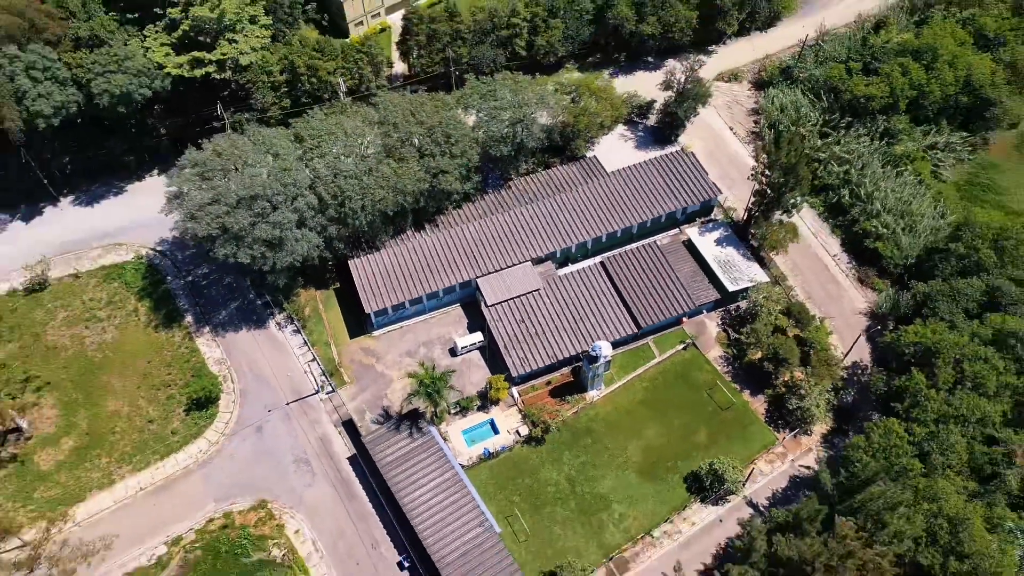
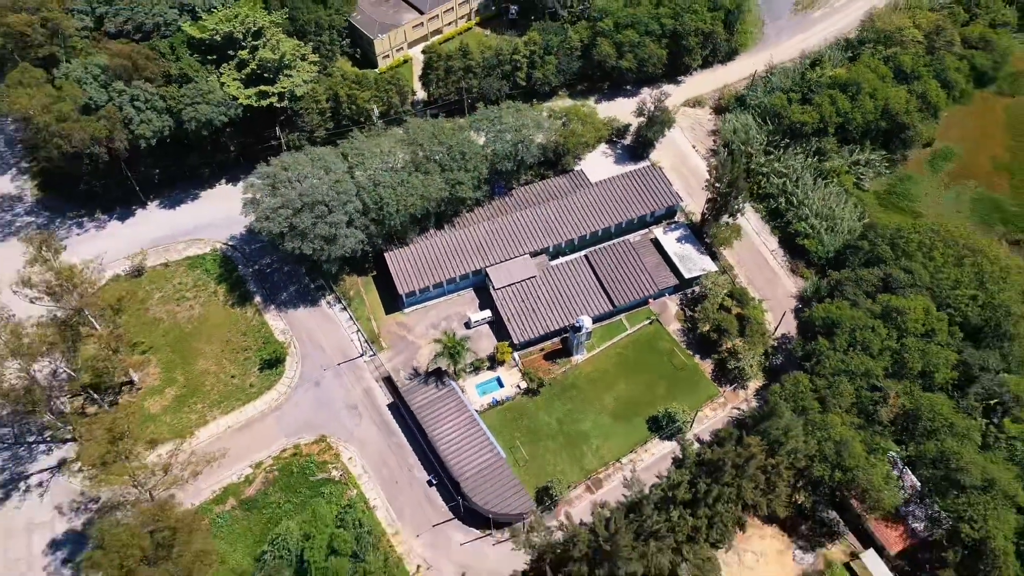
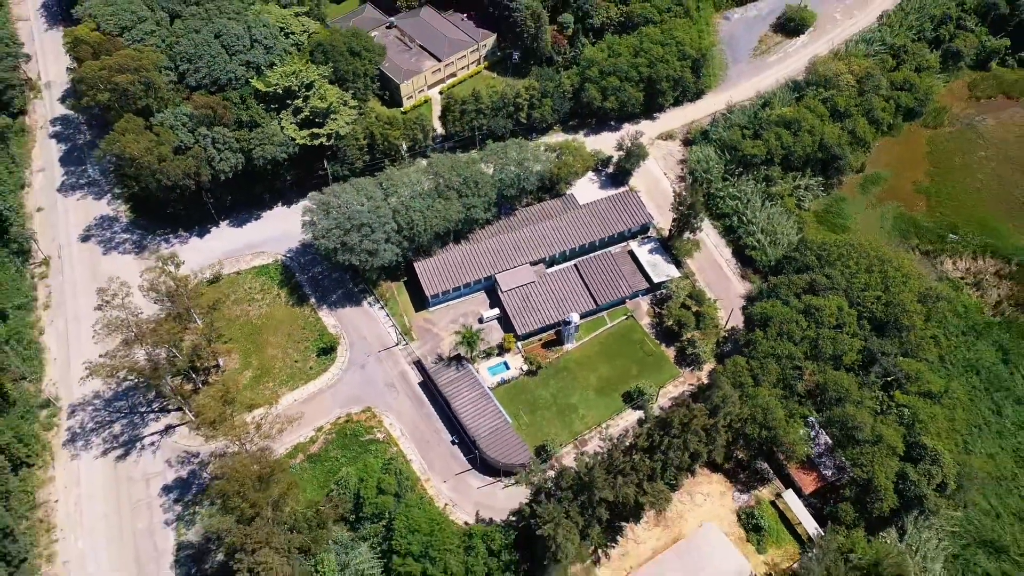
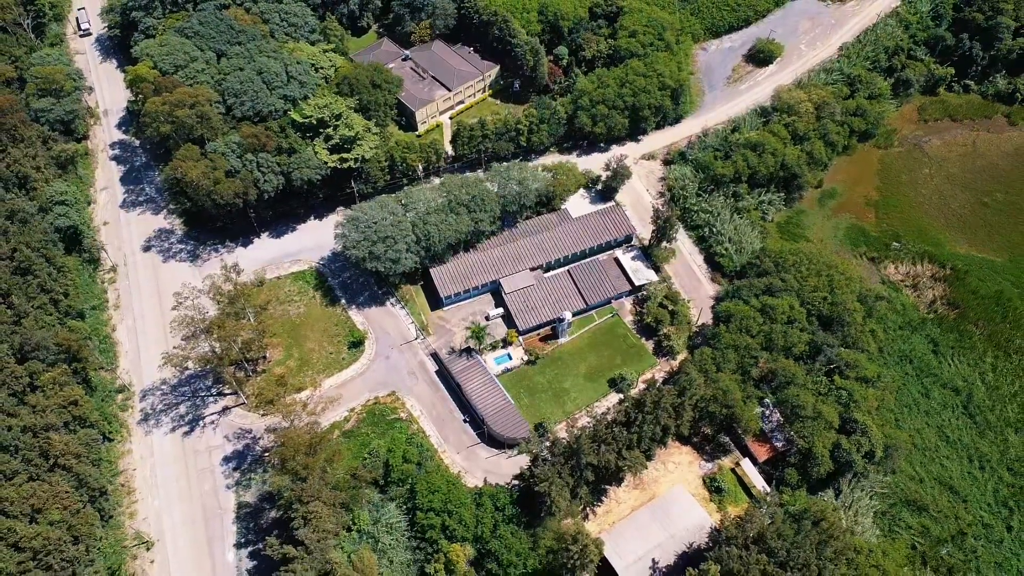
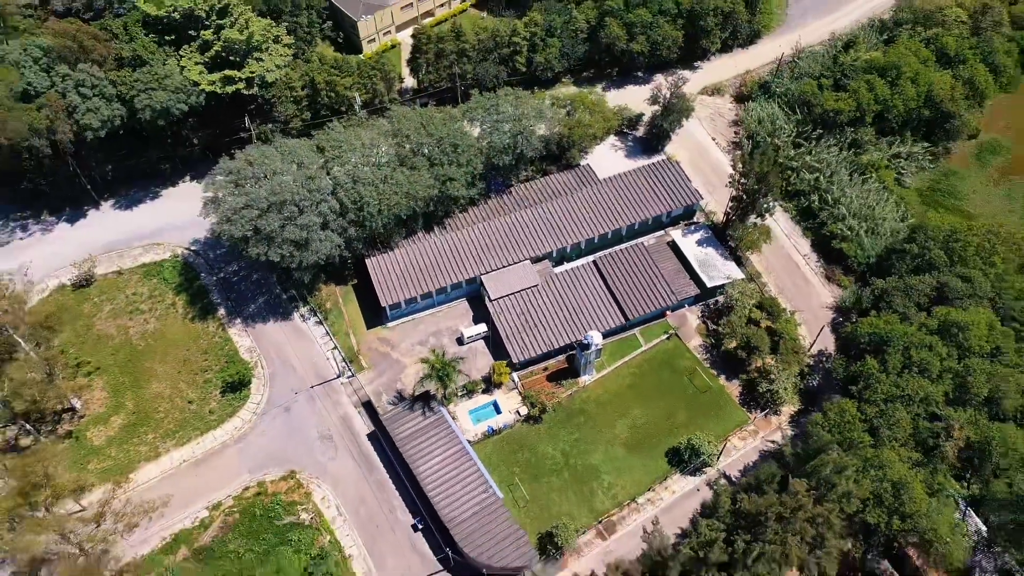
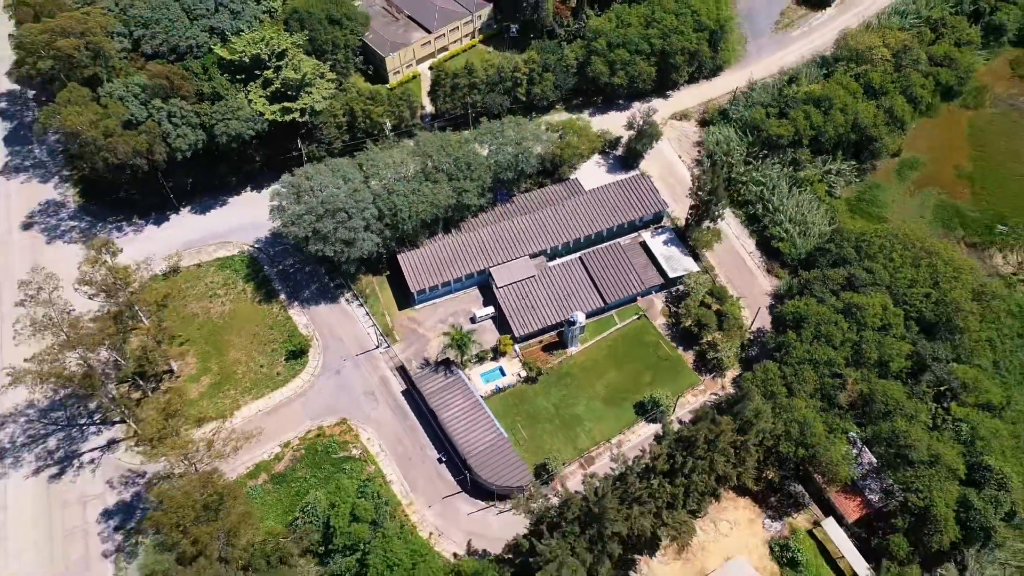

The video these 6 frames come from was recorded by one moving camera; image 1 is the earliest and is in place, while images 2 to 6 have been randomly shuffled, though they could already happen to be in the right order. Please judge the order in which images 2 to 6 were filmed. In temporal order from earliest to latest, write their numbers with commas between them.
5, 2, 6, 3, 4
